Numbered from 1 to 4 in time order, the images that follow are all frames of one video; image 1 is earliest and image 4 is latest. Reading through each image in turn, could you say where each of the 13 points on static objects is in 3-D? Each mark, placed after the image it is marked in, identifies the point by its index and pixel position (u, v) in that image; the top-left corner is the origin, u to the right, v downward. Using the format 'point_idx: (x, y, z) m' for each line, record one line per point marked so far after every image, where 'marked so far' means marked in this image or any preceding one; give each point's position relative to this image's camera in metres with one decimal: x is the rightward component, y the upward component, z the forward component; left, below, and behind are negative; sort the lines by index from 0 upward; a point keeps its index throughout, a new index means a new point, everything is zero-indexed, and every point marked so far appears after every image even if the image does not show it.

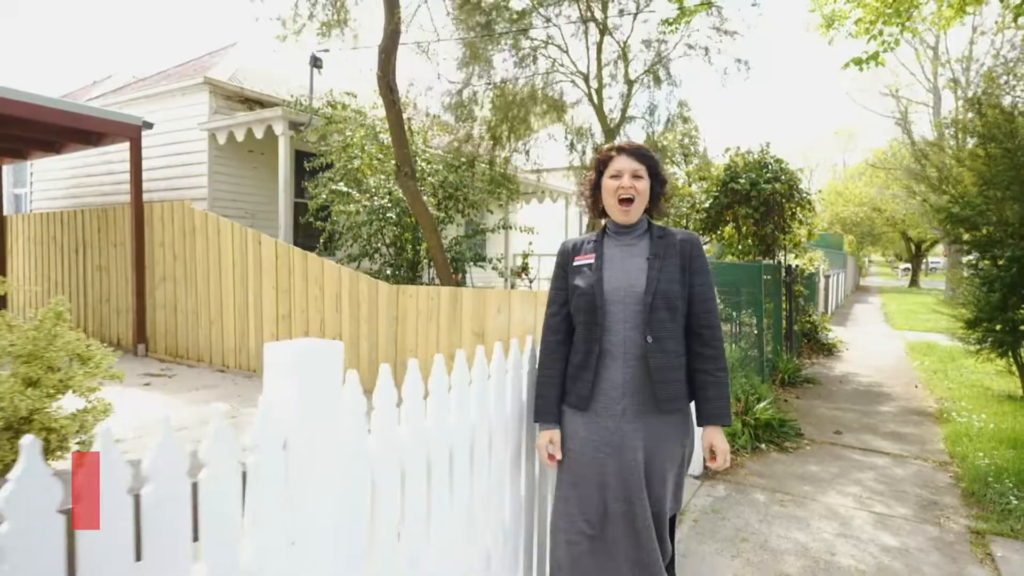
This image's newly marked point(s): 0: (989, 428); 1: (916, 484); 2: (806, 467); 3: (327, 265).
0: (+3.9, -1.1, +4.8) m
1: (+2.7, -1.3, +3.9) m
2: (+2.1, -1.3, +4.2) m
3: (-1.8, +0.2, +5.7) m
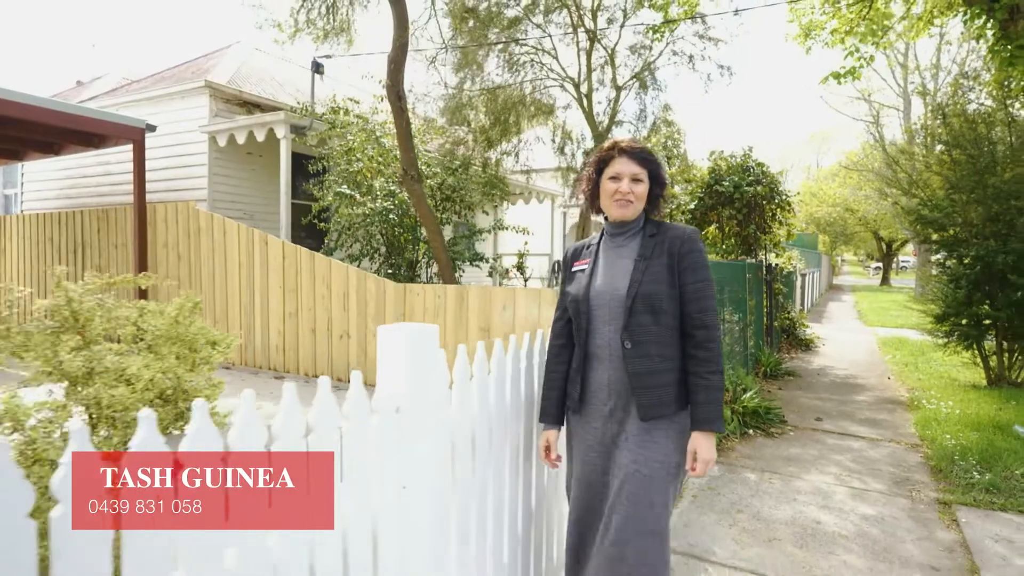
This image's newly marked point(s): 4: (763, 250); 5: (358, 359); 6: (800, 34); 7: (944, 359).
0: (+3.9, -1.1, +5.2) m
1: (+2.8, -1.3, +4.3) m
2: (+2.2, -1.3, +4.6) m
3: (-1.8, +0.2, +5.9) m
4: (+3.5, +0.5, +8.2) m
5: (-1.5, -0.7, +5.9) m
6: (+4.9, +4.3, +9.9) m
7: (+6.1, -1.0, +8.3) m
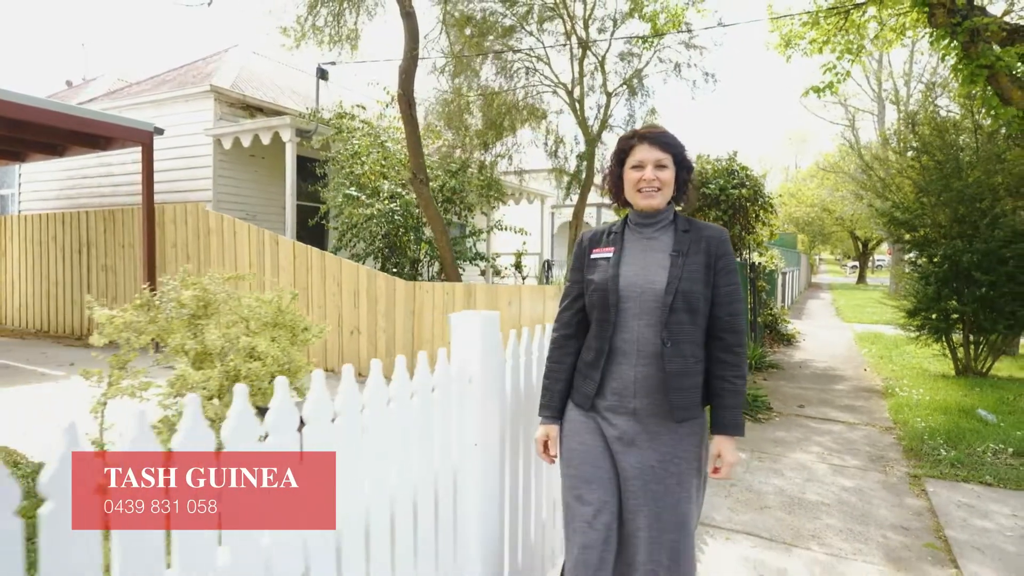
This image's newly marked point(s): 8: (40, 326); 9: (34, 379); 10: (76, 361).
0: (+4.0, -1.1, +5.7) m
1: (+2.9, -1.2, +4.7) m
2: (+2.3, -1.2, +5.0) m
3: (-1.8, +0.3, +6.2) m
4: (+3.5, +0.6, +8.7) m
5: (-1.5, -0.7, +6.2) m
6: (+4.7, +4.3, +10.4) m
7: (+6.0, -0.9, +8.8) m
8: (-7.4, -0.6, +9.1) m
9: (-4.9, -0.9, +6.0) m
10: (-5.0, -0.8, +6.8) m
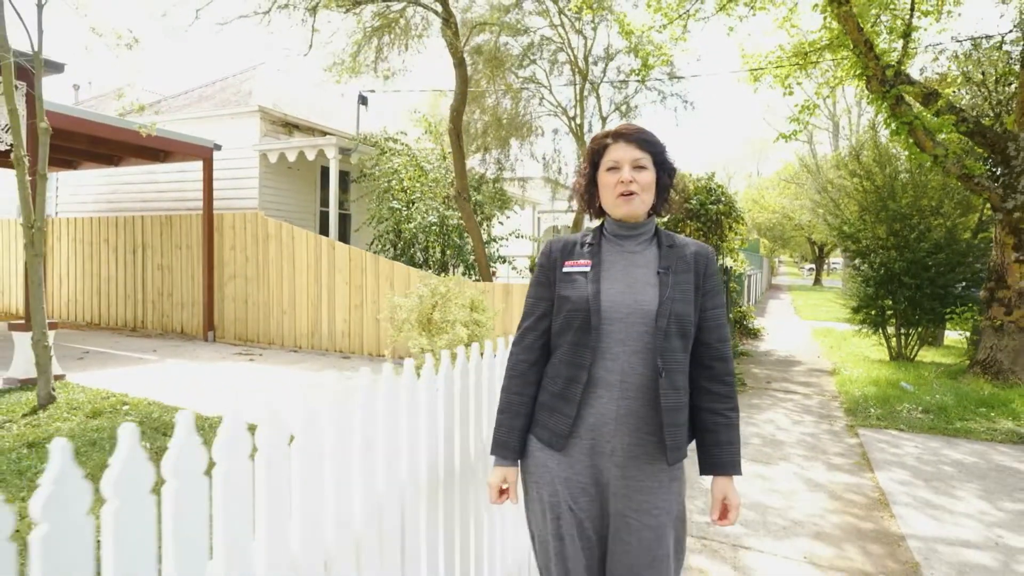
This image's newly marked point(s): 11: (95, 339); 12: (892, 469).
0: (+4.3, -1.1, +7.2) m
1: (+3.2, -1.3, +6.2) m
2: (+2.6, -1.2, +6.4) m
3: (-1.5, +0.3, +7.4) m
4: (+3.6, +0.6, +10.2) m
5: (-1.2, -0.7, +7.4) m
6: (+4.8, +4.3, +11.9) m
7: (+6.2, -1.0, +10.4) m
8: (-7.2, -0.5, +10.0) m
9: (-4.6, -0.9, +7.0) m
10: (-4.8, -0.8, +7.8) m
11: (-5.8, -0.7, +8.2) m
12: (+2.8, -1.3, +4.3) m
